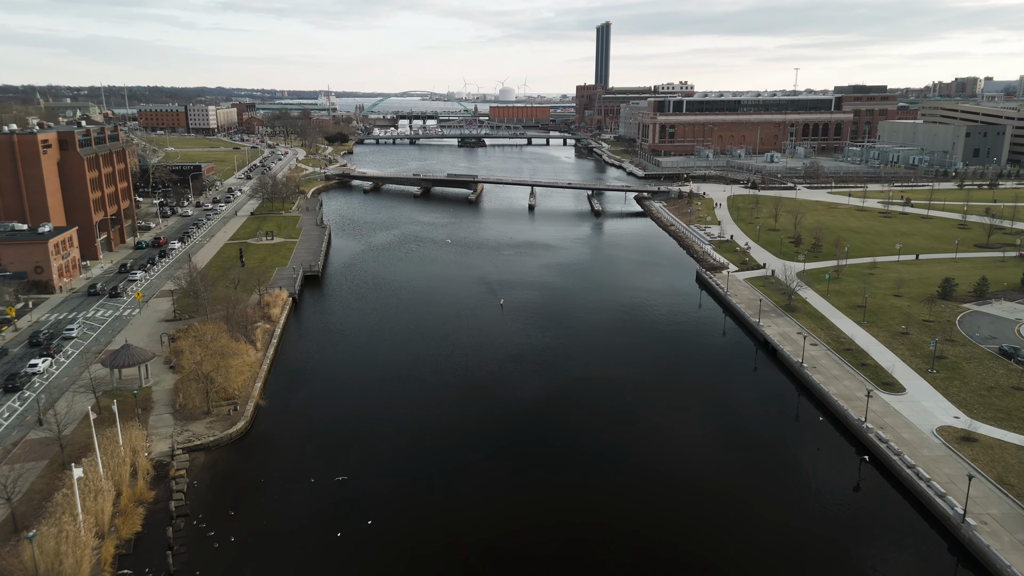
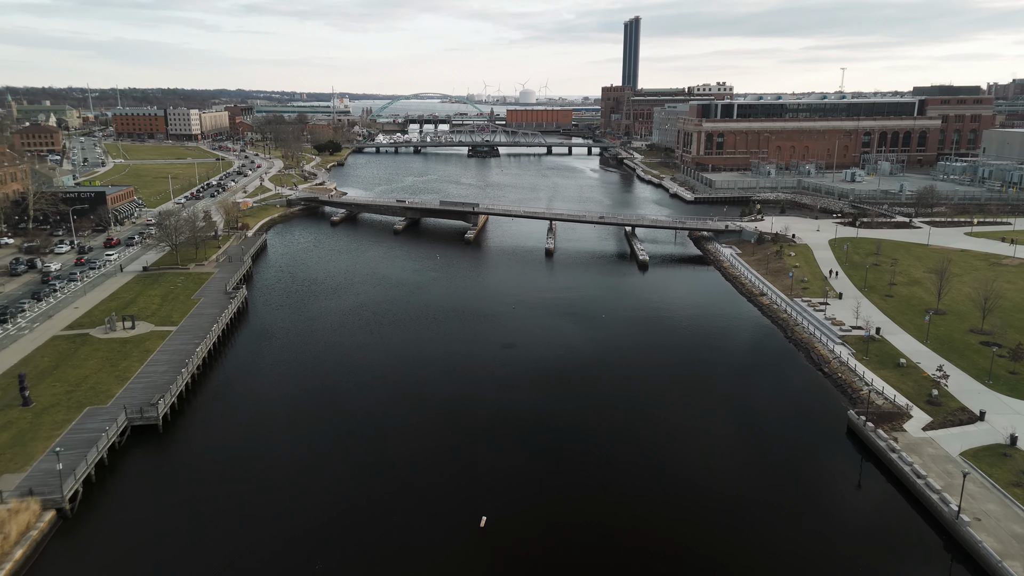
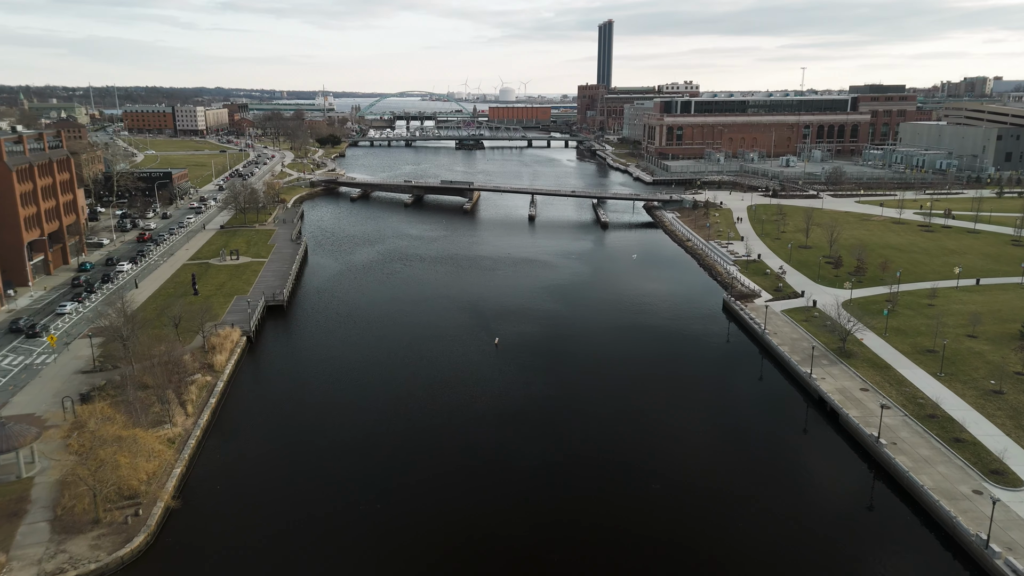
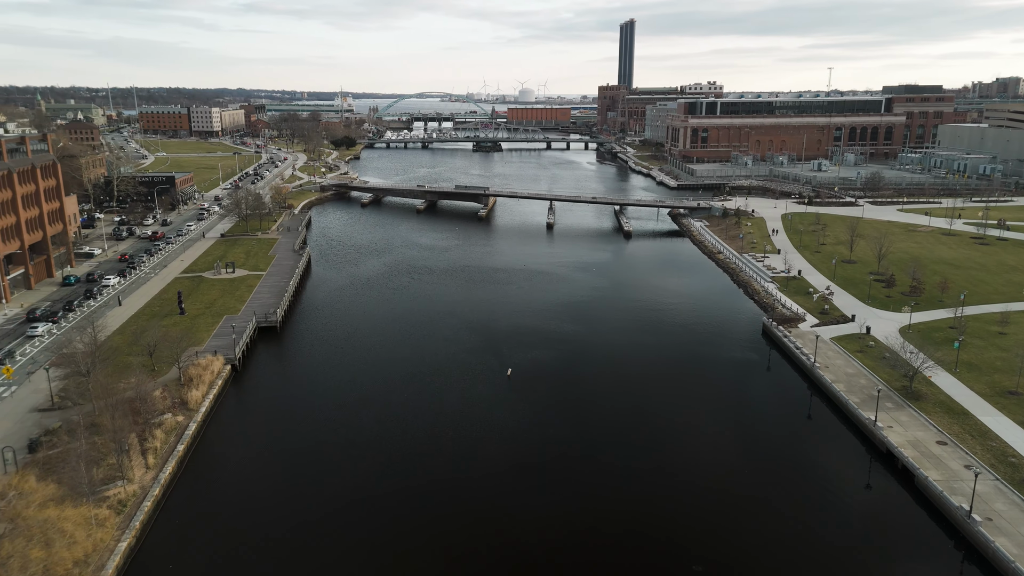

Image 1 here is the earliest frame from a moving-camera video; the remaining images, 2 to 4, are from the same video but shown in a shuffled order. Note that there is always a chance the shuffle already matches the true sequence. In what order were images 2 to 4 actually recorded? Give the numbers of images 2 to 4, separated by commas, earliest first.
3, 4, 2
